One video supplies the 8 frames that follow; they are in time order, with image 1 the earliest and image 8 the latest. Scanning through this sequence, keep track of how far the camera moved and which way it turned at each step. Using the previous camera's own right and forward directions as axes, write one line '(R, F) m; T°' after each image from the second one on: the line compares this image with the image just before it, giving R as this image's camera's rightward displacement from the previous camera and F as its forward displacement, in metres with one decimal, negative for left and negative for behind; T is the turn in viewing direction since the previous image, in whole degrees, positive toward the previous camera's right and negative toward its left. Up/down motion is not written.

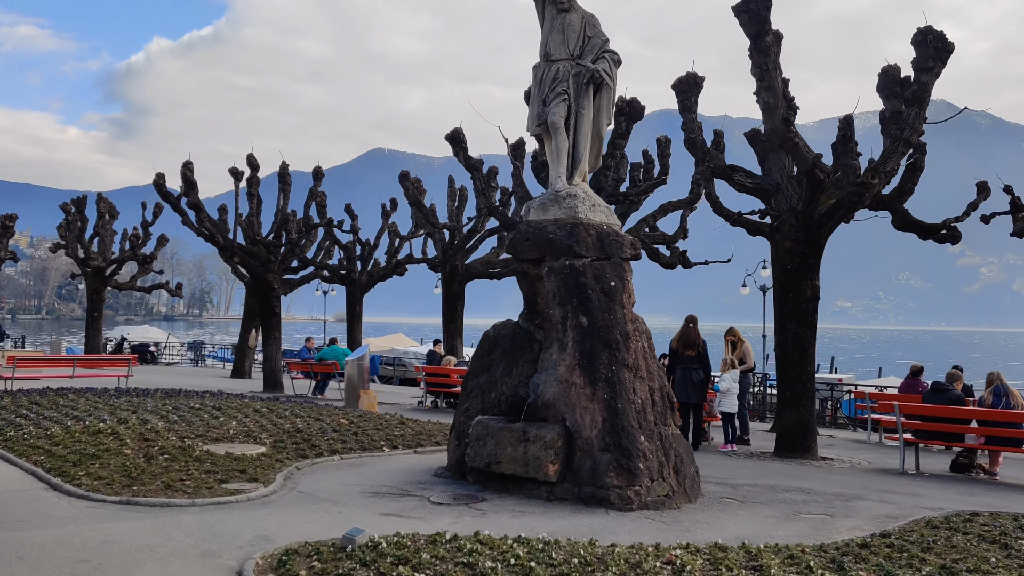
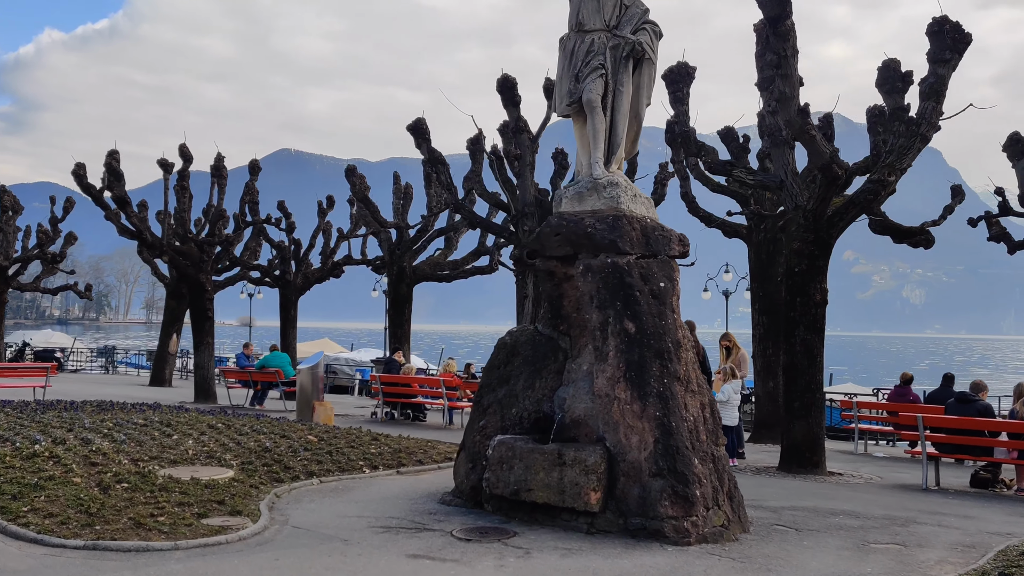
(-1.0, +1.2) m; +5°
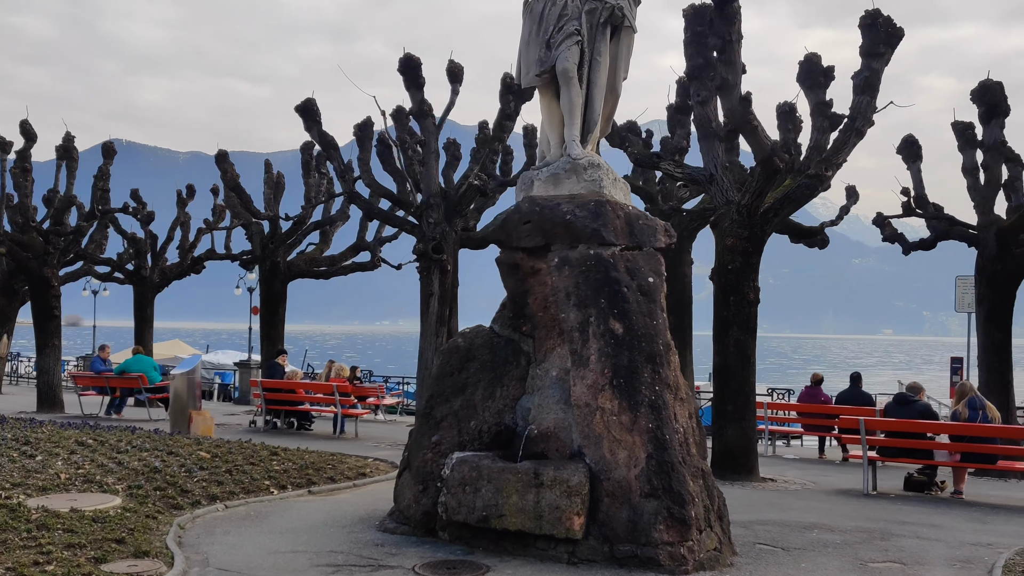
(-0.9, +1.1) m; +9°
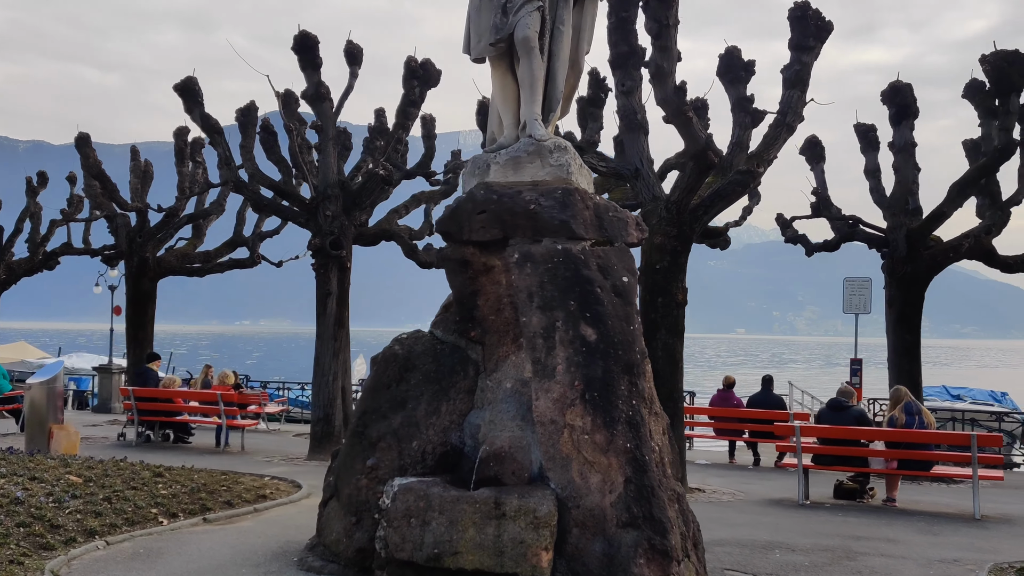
(-0.6, +1.0) m; +8°
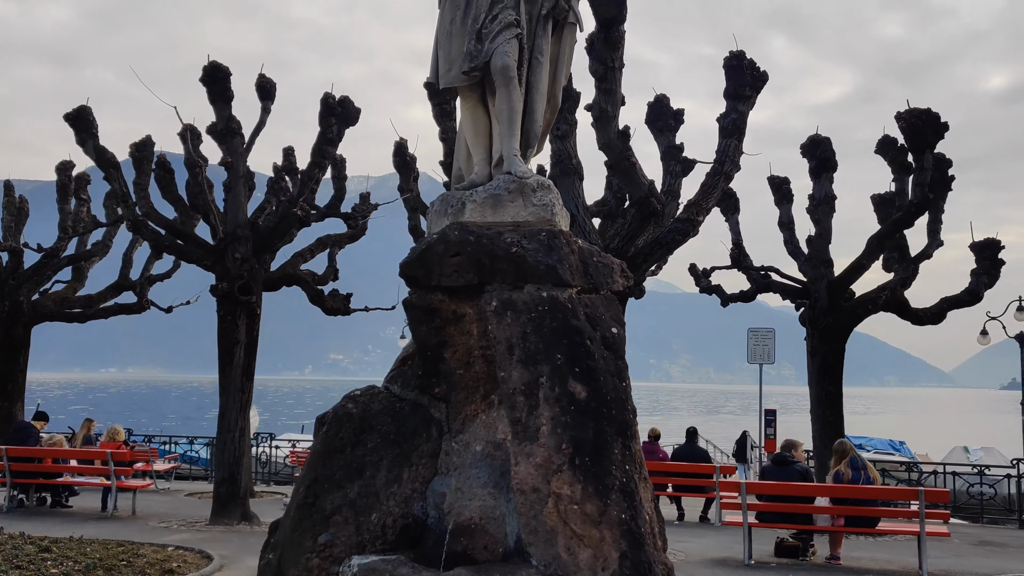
(-0.6, +0.6) m; +7°
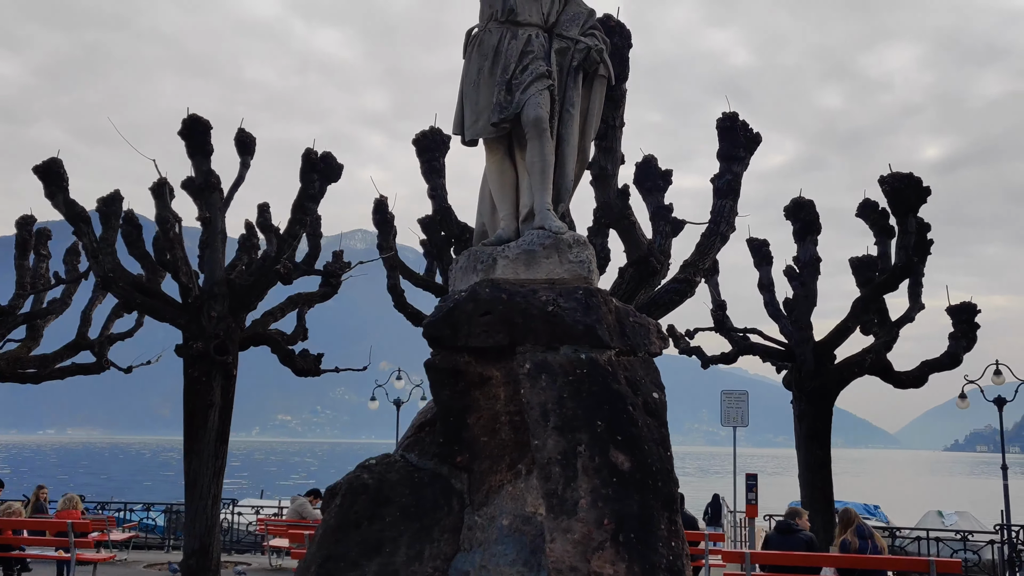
(-0.5, +0.3) m; +3°
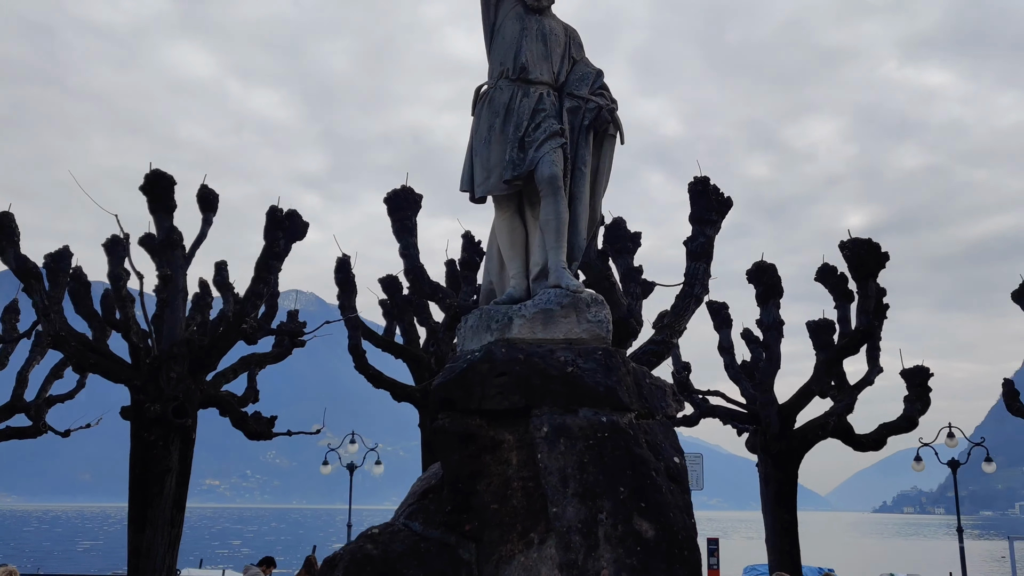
(-0.4, +0.2) m; +4°
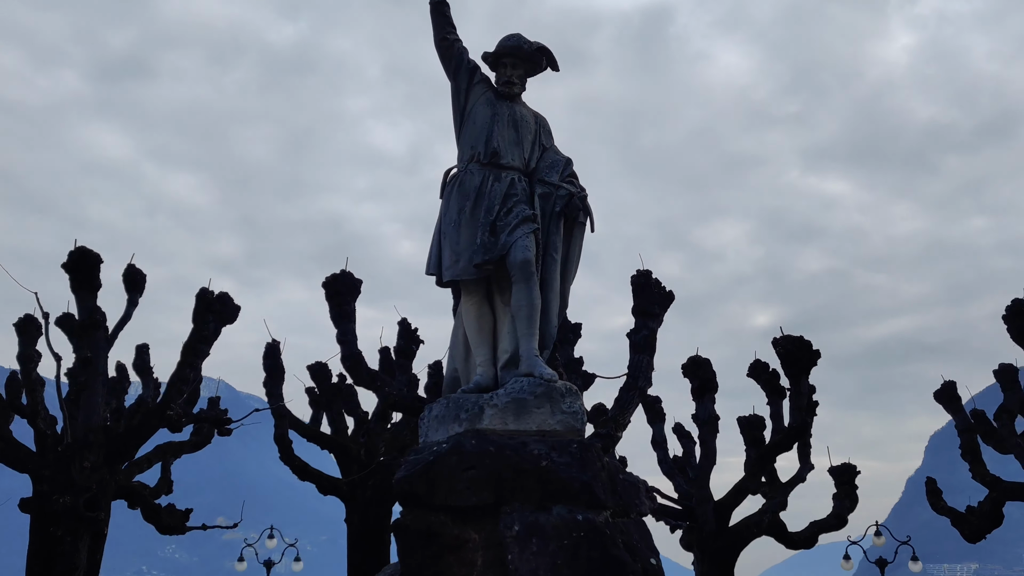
(-0.3, +0.2) m; +5°
